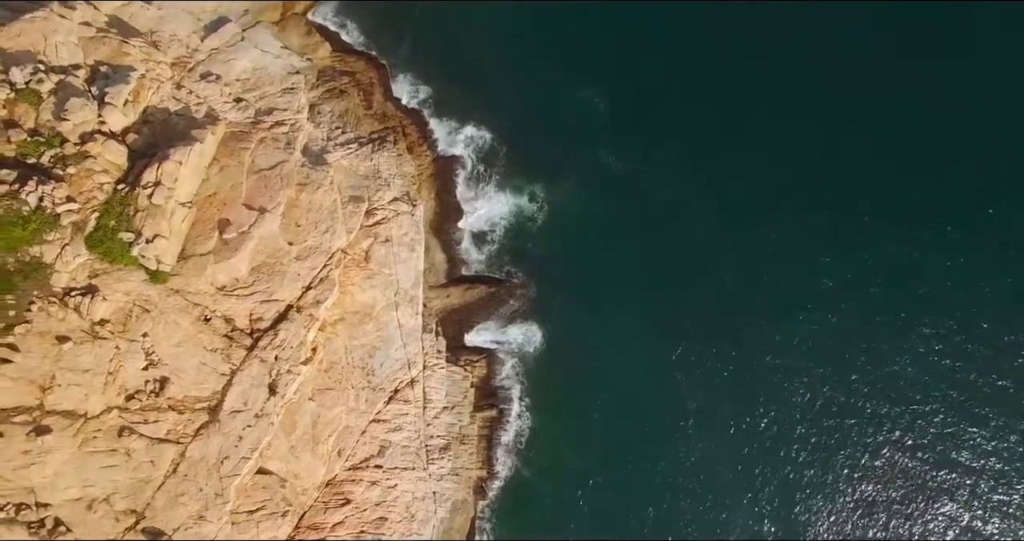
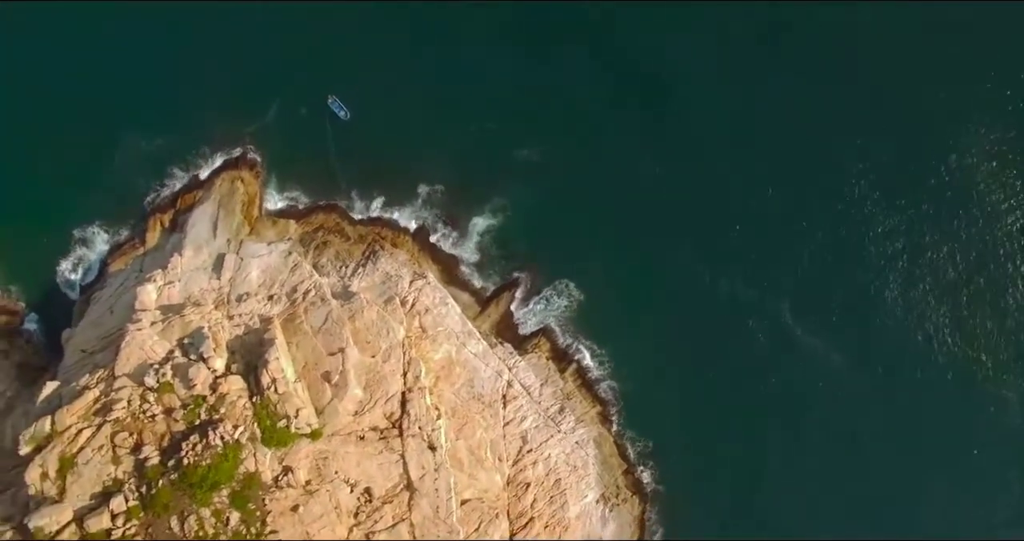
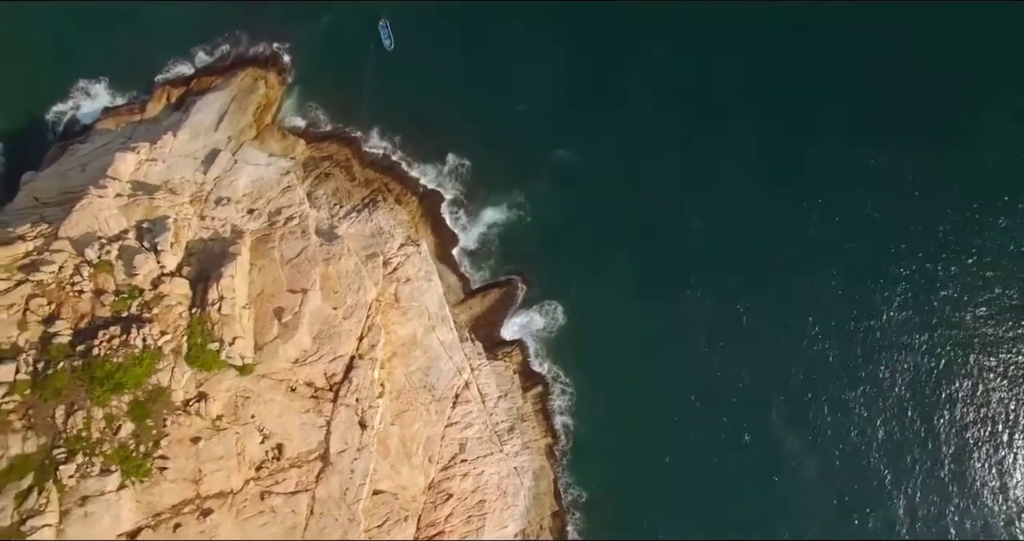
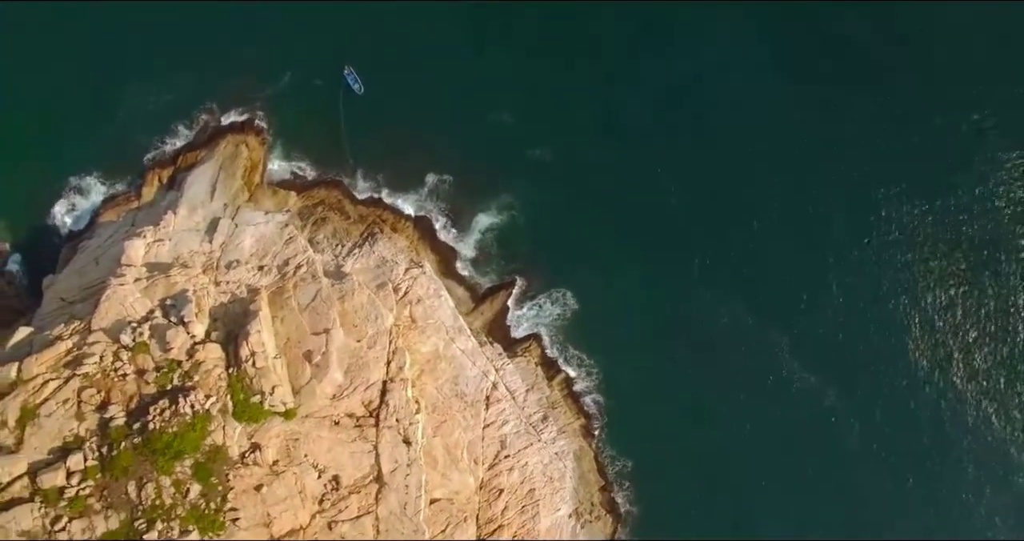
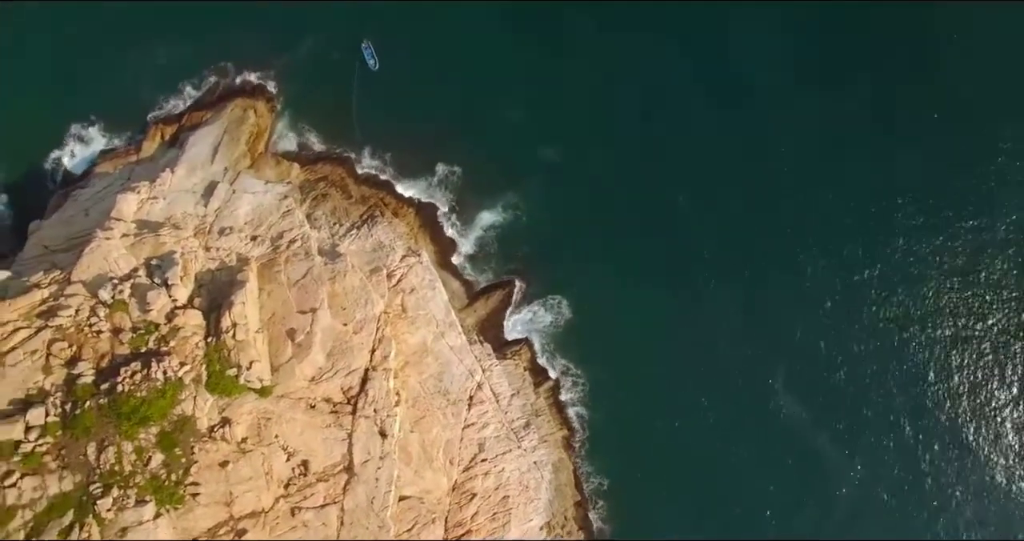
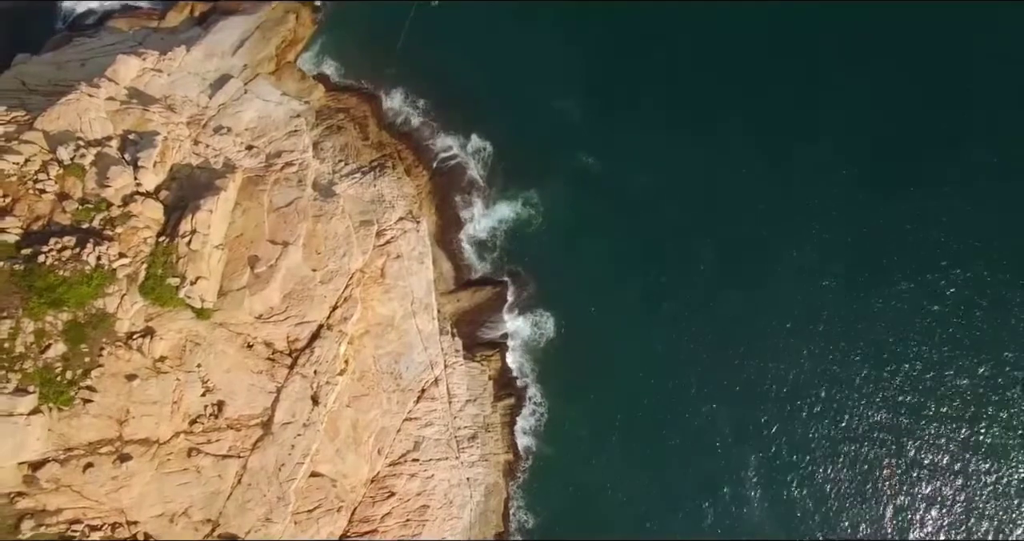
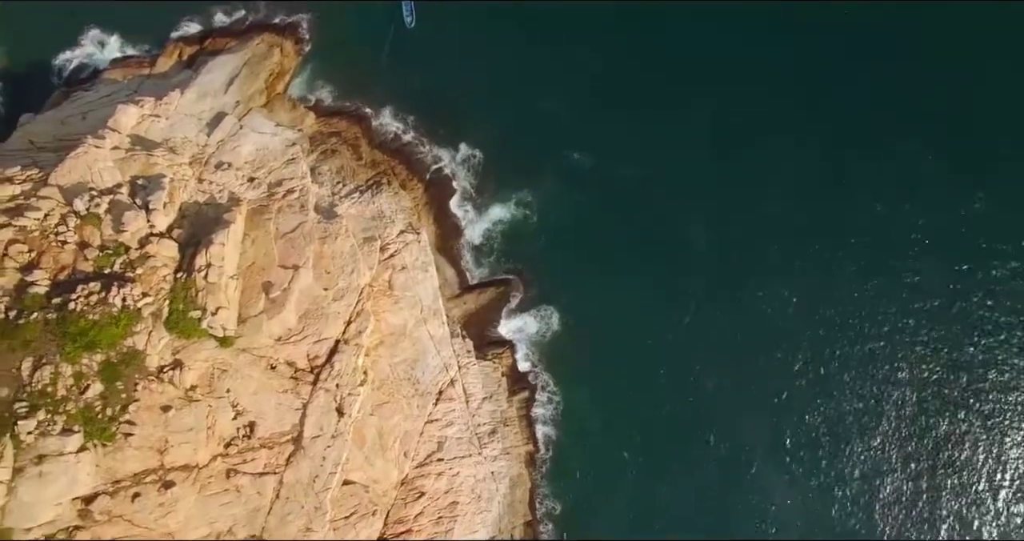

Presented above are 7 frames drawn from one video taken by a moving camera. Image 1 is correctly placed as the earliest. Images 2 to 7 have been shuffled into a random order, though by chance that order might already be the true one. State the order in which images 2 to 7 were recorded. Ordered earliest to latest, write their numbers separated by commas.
6, 7, 3, 5, 4, 2
